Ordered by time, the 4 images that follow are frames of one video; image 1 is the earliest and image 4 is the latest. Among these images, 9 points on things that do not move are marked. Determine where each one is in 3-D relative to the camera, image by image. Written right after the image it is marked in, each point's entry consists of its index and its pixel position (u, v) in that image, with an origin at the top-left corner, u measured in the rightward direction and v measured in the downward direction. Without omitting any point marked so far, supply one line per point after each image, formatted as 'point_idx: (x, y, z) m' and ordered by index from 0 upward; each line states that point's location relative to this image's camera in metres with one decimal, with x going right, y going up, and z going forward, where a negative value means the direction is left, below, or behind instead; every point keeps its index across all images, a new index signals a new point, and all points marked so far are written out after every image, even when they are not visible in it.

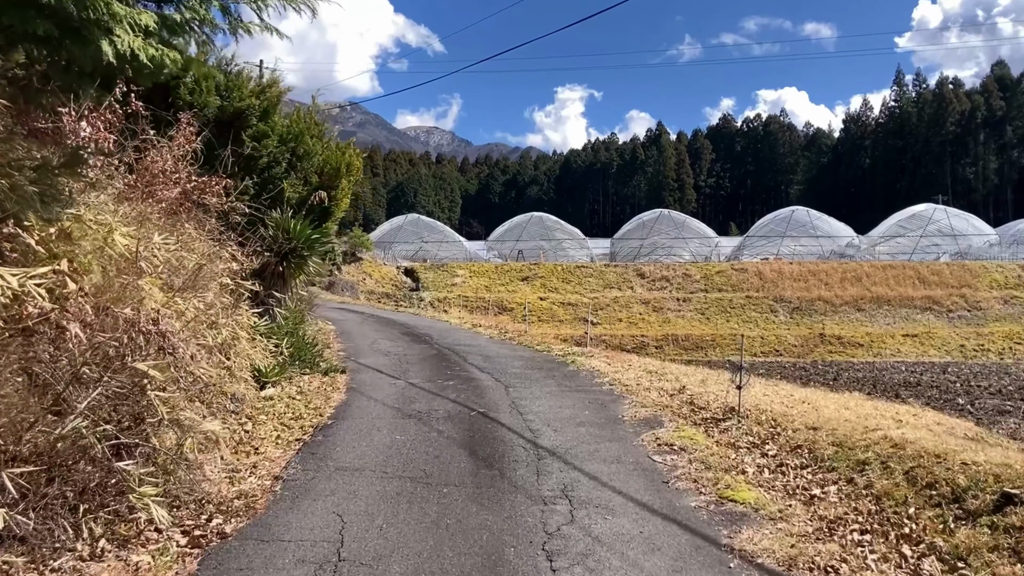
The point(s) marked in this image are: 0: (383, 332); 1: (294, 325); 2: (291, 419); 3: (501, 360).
0: (-2.8, -0.9, +13.3) m
1: (-3.0, -0.5, +8.8) m
2: (-2.2, -1.3, +6.4) m
3: (-0.2, -1.1, +9.9) m
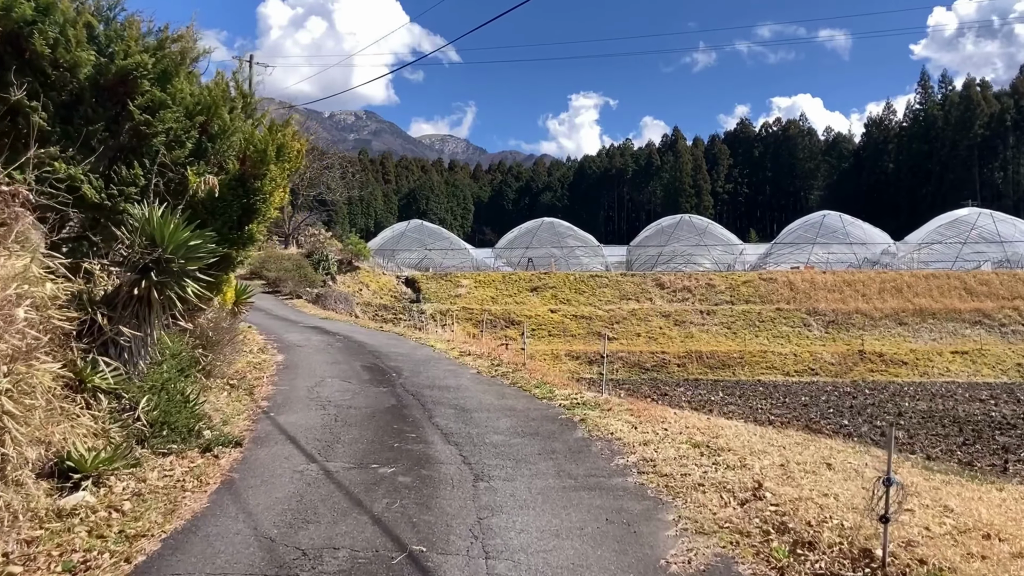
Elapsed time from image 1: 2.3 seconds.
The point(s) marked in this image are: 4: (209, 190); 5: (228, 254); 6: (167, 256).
0: (-2.9, -1.3, +10.4) m
1: (-3.2, -0.8, +6.0) m
2: (-2.5, -1.6, +3.6) m
3: (-0.3, -1.4, +7.0) m
4: (-3.4, +1.1, +7.1) m
5: (-3.4, +0.4, +7.8) m
6: (-3.1, +0.3, +5.7) m
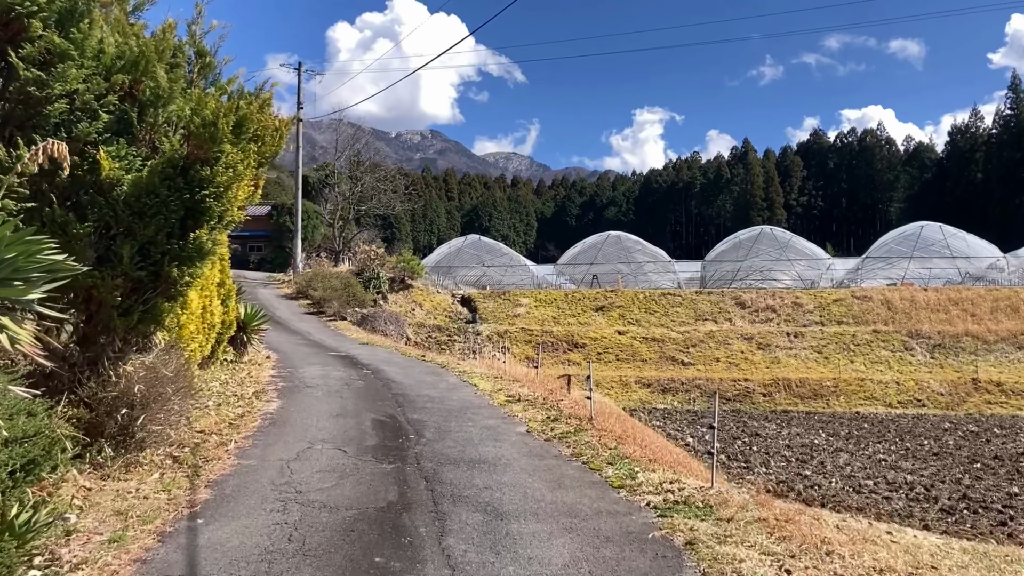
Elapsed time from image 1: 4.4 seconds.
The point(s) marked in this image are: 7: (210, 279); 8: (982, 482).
0: (-2.1, -1.6, +7.9) m
1: (-2.9, -1.0, +3.6) m
2: (-2.4, -1.8, +1.1) m
3: (+0.1, -1.7, +4.3) m
4: (-3.0, +0.9, +4.8) m
5: (-2.9, +0.1, +5.4) m
6: (-2.8, 0.0, +3.3) m
7: (-3.6, +0.1, +7.4) m
8: (+10.3, -4.2, +13.9) m
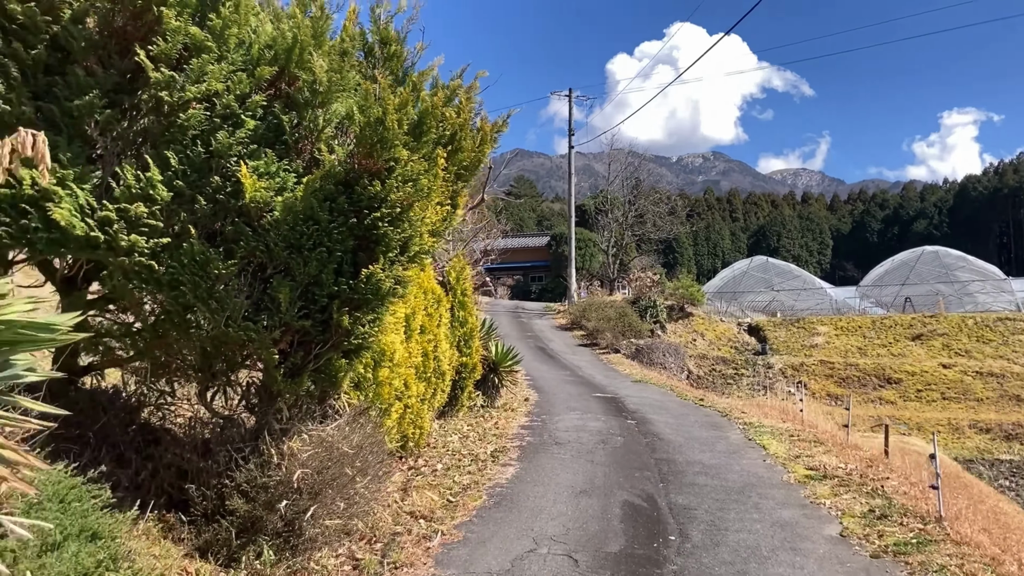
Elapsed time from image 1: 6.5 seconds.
0: (+0.7, -2.0, +6.0) m
1: (-1.9, -1.3, +2.4) m
2: (-2.5, -1.9, -0.1) m
3: (+1.1, -1.9, +1.8) m
4: (-1.5, +0.5, +3.6) m
5: (-1.1, -0.2, +4.1) m
6: (-1.9, -0.2, +2.2) m
7: (-0.9, -0.3, +6.3) m
8: (+14.4, -4.5, +6.1) m
